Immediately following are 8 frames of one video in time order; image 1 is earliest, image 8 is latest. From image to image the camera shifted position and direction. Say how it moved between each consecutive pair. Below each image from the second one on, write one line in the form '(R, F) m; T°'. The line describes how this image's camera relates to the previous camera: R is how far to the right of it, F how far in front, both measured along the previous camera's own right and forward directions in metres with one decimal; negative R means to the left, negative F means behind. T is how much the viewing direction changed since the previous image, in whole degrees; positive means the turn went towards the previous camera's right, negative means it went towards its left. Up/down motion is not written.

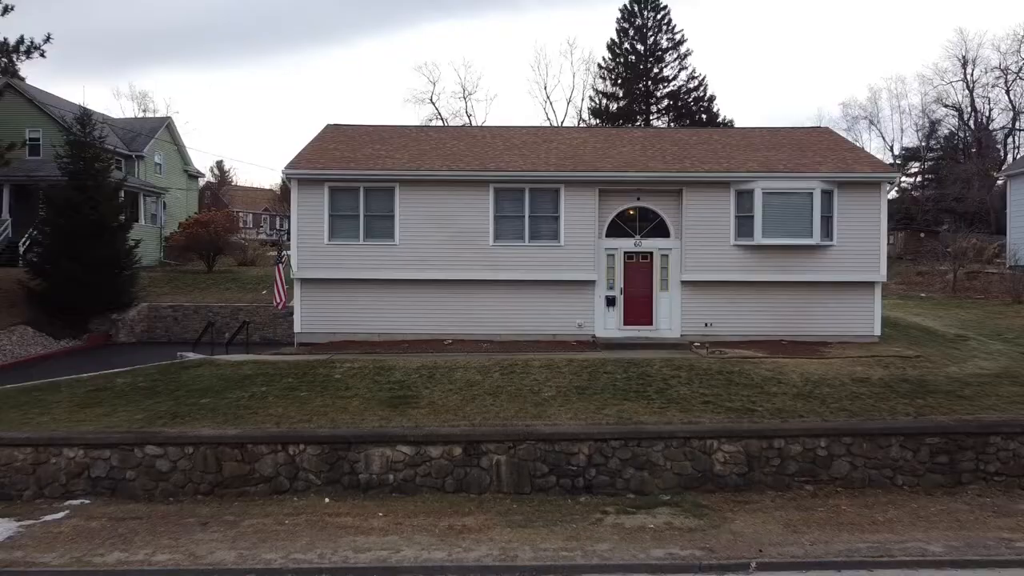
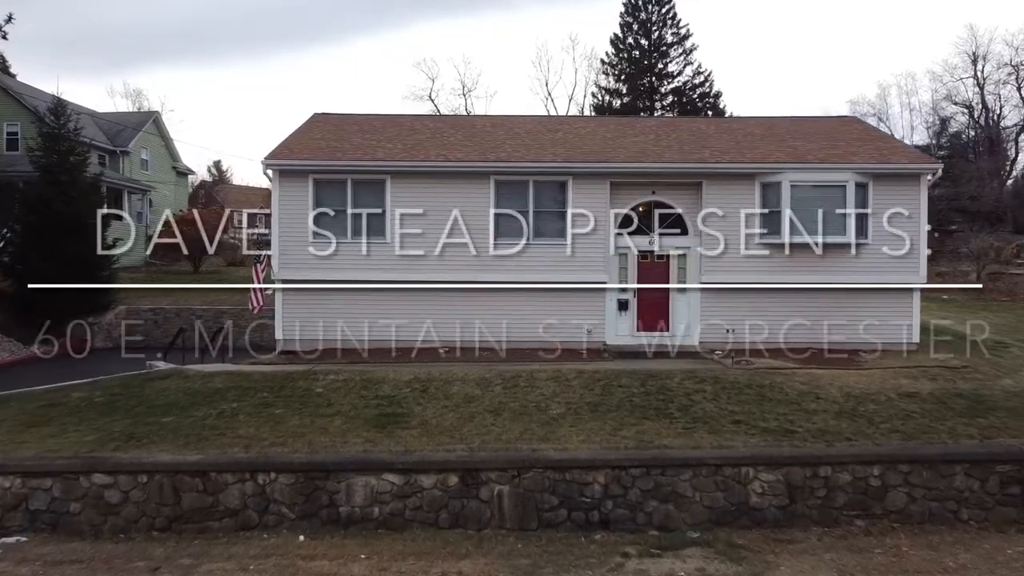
(0.0, +1.4) m; 0°
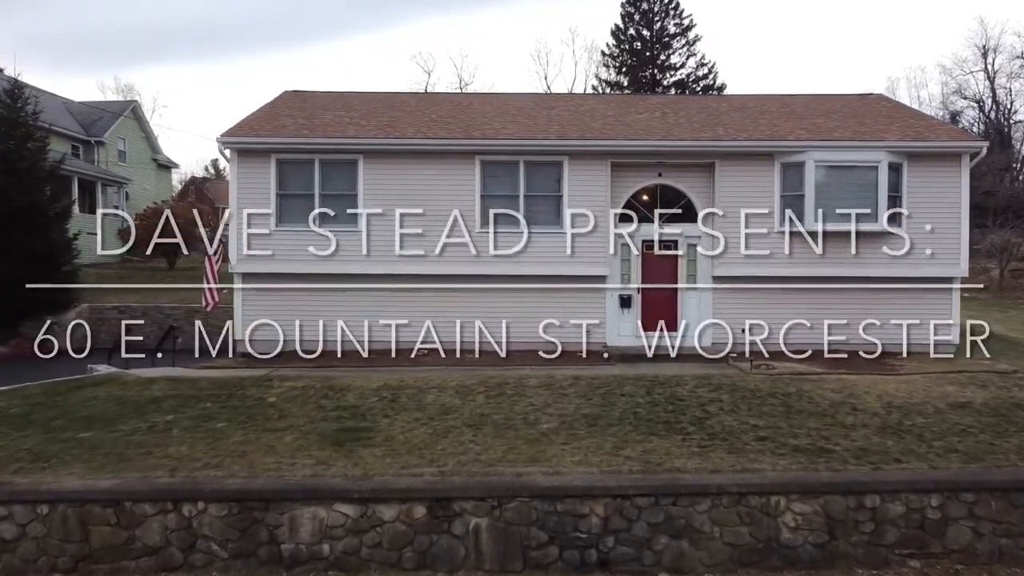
(+0.2, +1.6) m; 0°
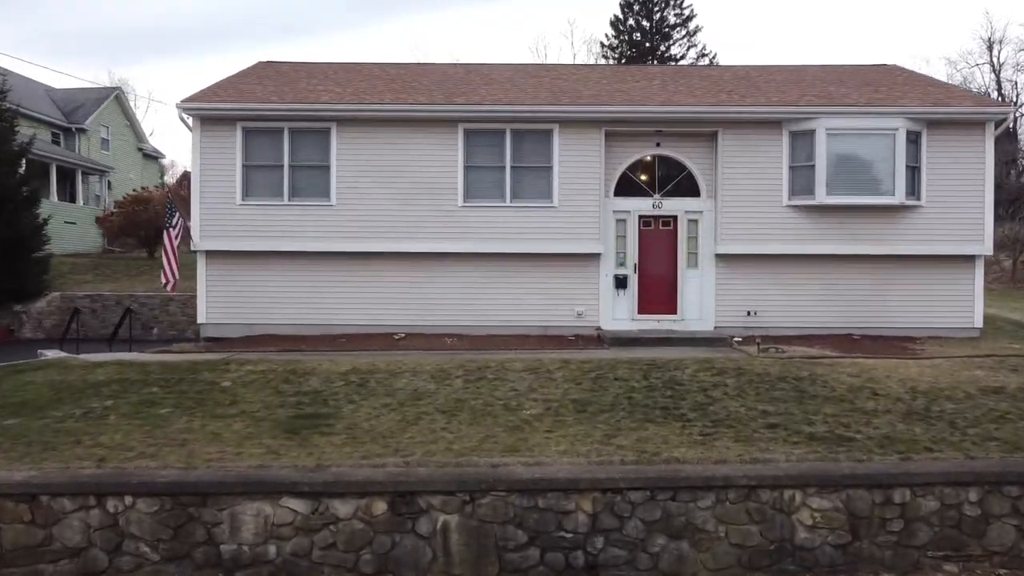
(+0.2, +1.0) m; 0°
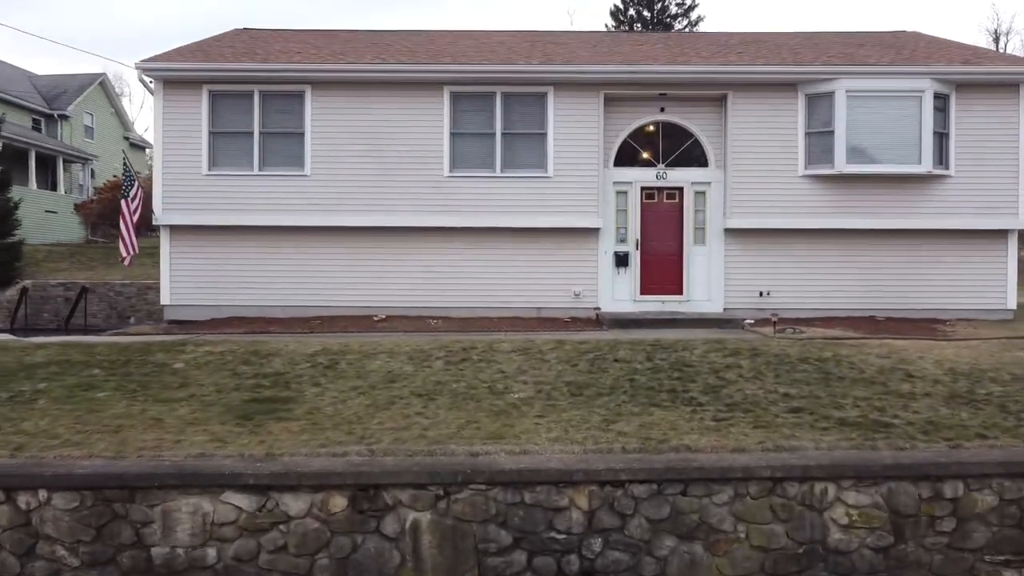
(+0.1, +1.0) m; 0°
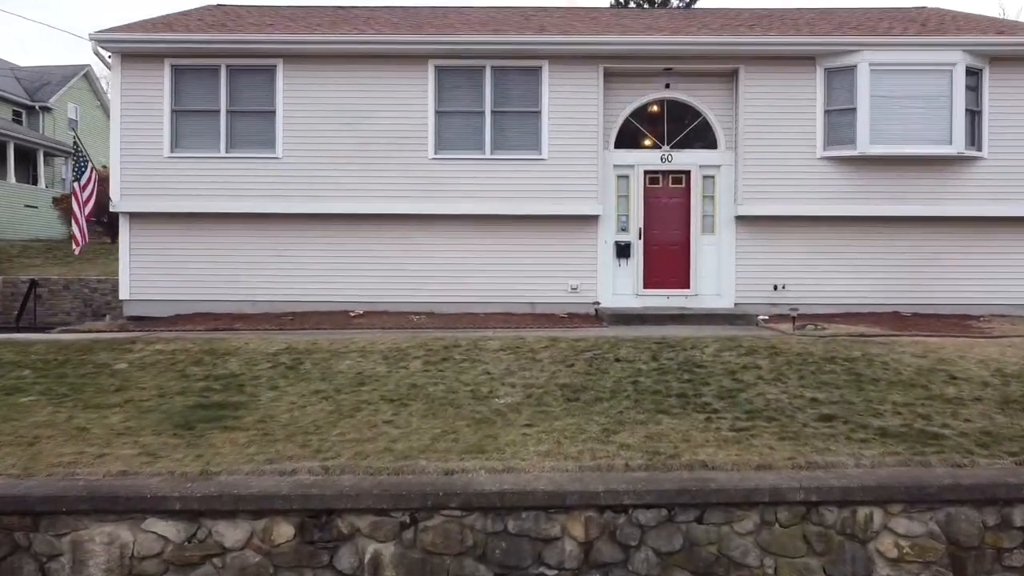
(+0.1, +0.9) m; 0°
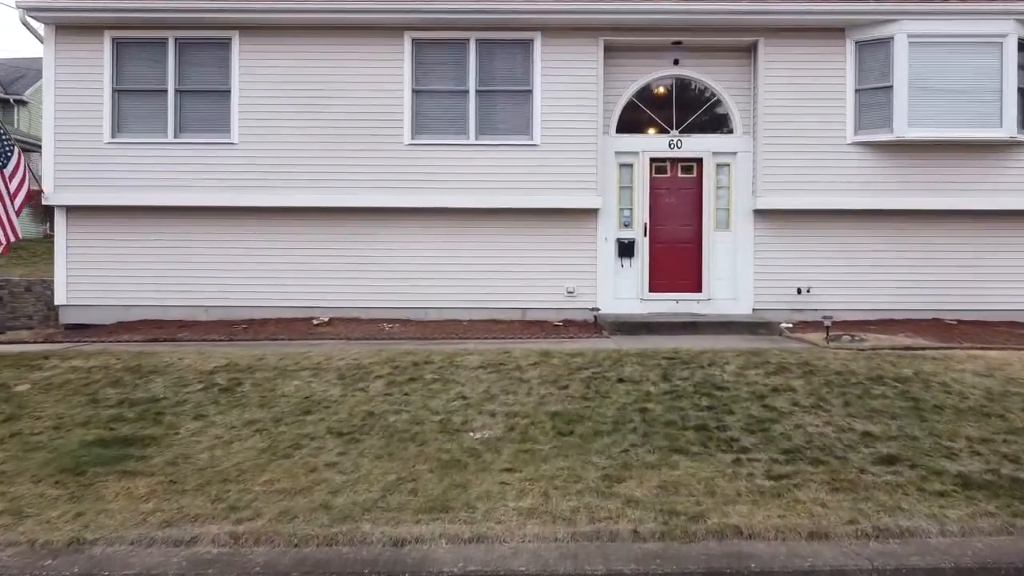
(+0.1, +1.2) m; 0°
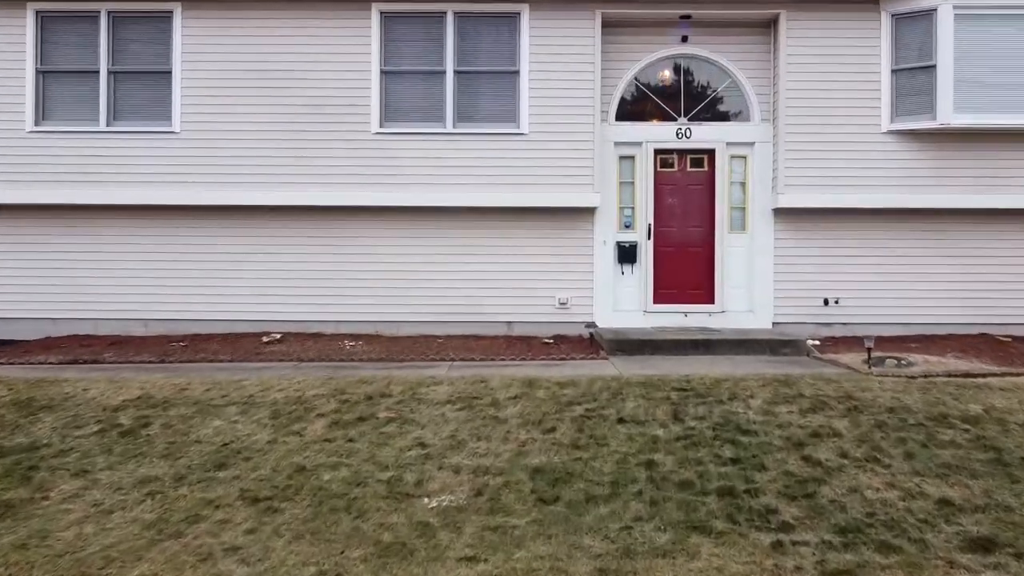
(+0.1, +1.2) m; 0°
